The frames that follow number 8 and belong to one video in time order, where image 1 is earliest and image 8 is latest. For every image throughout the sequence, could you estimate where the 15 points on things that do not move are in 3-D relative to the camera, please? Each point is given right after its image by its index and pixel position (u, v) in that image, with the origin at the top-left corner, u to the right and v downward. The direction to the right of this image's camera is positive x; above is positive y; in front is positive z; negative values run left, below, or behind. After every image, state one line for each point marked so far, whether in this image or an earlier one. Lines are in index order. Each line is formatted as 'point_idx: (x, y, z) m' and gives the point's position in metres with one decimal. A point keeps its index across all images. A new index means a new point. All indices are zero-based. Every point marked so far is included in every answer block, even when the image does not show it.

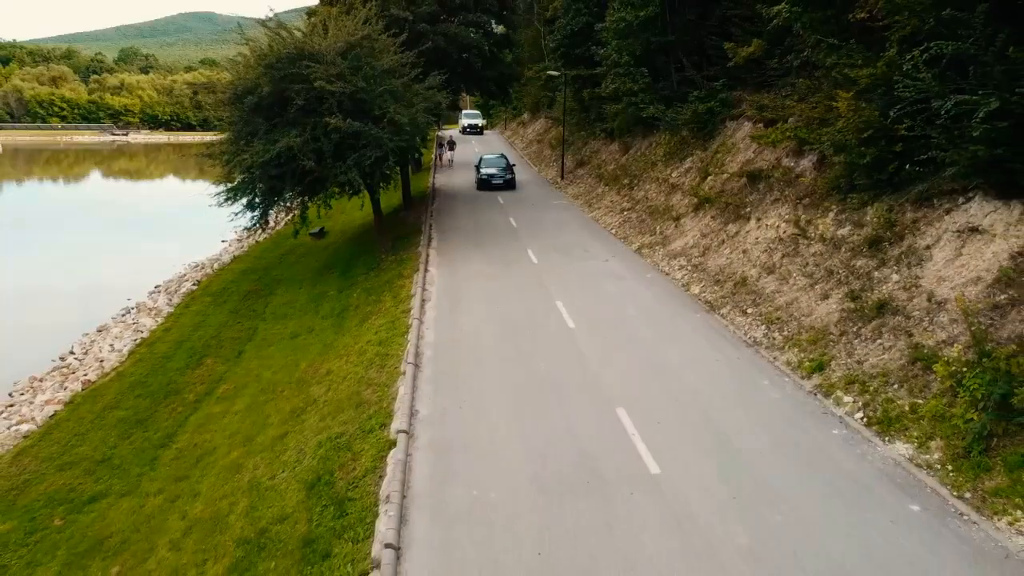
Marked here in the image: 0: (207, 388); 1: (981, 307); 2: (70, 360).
0: (-6.1, -2.0, +16.1) m
1: (+5.8, -0.2, +9.9) m
2: (-10.7, -1.7, +19.6) m
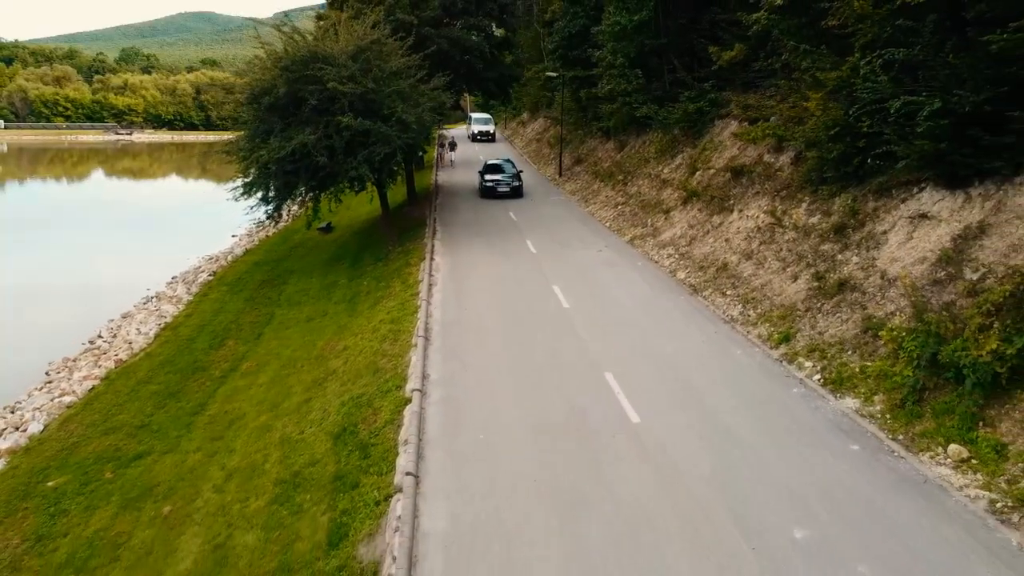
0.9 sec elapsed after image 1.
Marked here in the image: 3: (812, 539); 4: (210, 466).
0: (-6.1, -1.7, +17.5) m
1: (+5.8, +0.1, +11.3) m
2: (-10.7, -1.4, +21.0) m
3: (+2.8, -2.3, +7.4) m
4: (-4.4, -2.6, +11.9) m
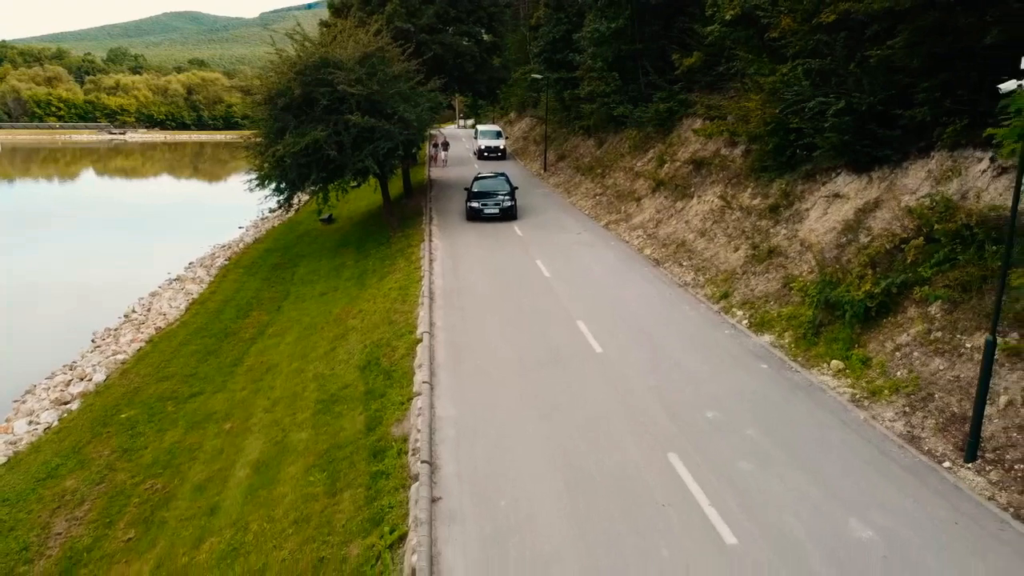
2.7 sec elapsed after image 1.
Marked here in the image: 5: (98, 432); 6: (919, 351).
0: (-6.3, -1.0, +20.2) m
1: (+5.6, +0.7, +14.2) m
2: (-11.0, -0.8, +23.6) m
3: (+2.6, -1.7, +10.3) m
4: (-4.6, -2.0, +14.6) m
5: (-7.3, -2.5, +14.2) m
6: (+5.4, -0.8, +10.7) m
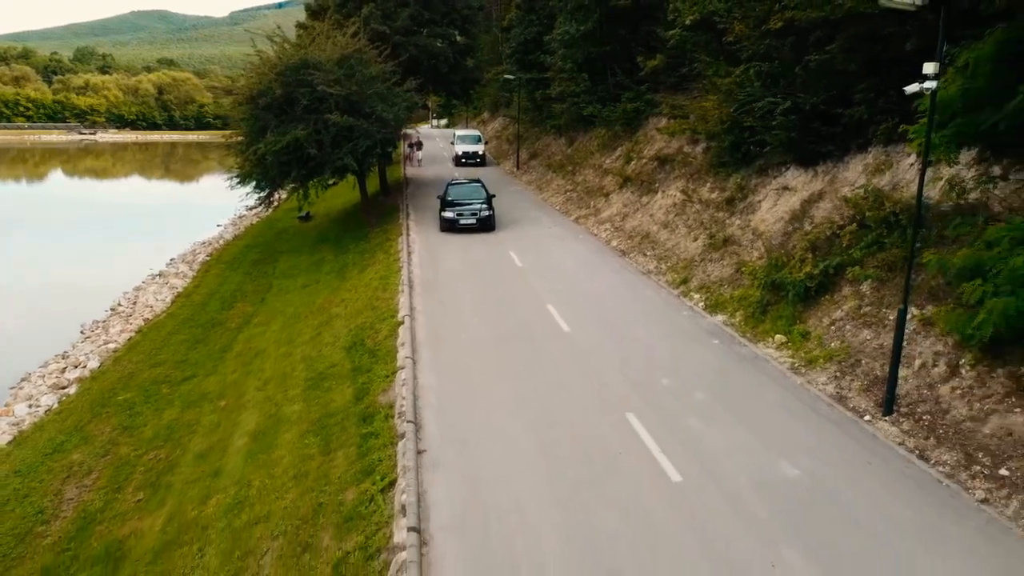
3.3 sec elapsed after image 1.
0: (-7.0, -0.8, +21.1) m
1: (+5.1, +1.0, +15.5) m
2: (-11.8, -0.6, +24.4) m
3: (+2.3, -1.4, +11.5) m
4: (-5.1, -1.7, +15.6) m
5: (-7.8, -2.3, +15.1) m
6: (+5.0, -0.5, +12.0) m
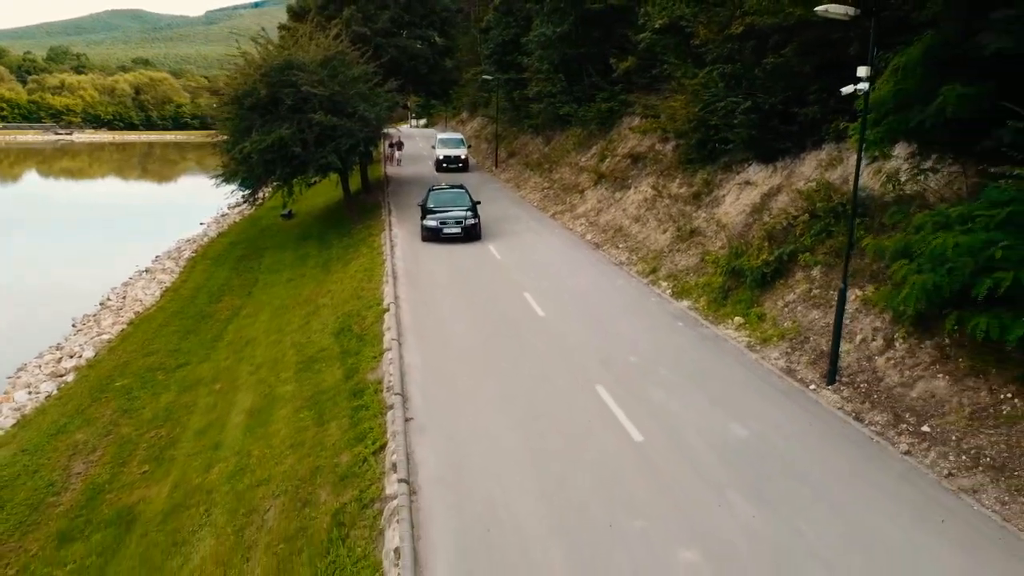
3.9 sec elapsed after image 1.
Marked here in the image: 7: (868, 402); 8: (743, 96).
0: (-7.5, -0.6, +21.9) m
1: (+4.7, +1.3, +16.6) m
2: (-12.4, -0.5, +25.1) m
3: (+2.0, -1.1, +12.5) m
4: (-5.5, -1.5, +16.4) m
5: (-8.2, -2.1, +15.9) m
6: (+4.7, -0.3, +13.1) m
7: (+4.5, -1.4, +10.2) m
8: (+5.0, +4.1, +17.4) m
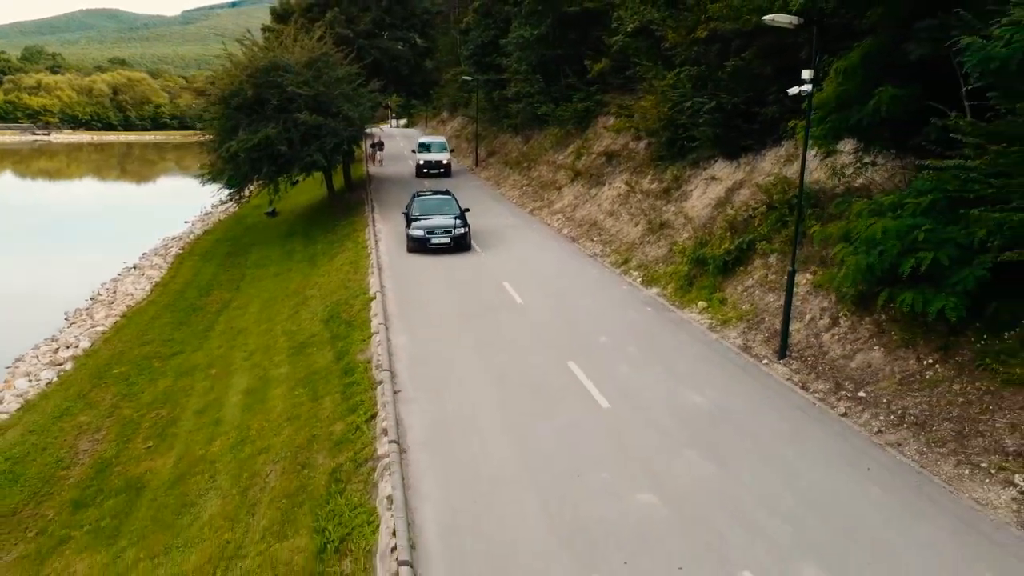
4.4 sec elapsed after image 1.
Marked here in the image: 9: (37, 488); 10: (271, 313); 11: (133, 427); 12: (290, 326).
0: (-8.1, -0.5, +22.7) m
1: (+4.3, +1.5, +17.7) m
2: (-13.0, -0.3, +25.7) m
3: (+1.6, -0.9, +13.5) m
4: (-5.9, -1.3, +17.3) m
5: (-8.6, -2.0, +16.7) m
6: (+4.3, 0.0, +14.2) m
7: (+4.2, -1.2, +11.3) m
8: (+4.5, +4.4, +18.5) m
9: (-7.1, -3.0, +12.0) m
10: (-5.9, -0.6, +19.8) m
11: (-6.5, -2.4, +13.9) m
12: (-4.8, -0.8, +17.5) m
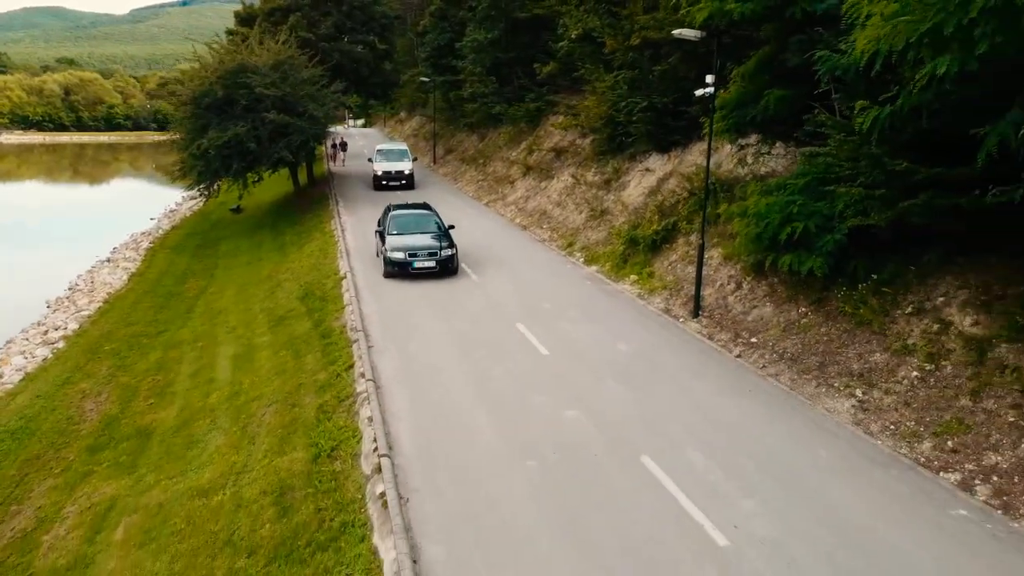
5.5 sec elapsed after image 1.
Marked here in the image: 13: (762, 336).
0: (-9.4, -0.1, +24.4) m
1: (+3.2, +2.1, +20.0) m
2: (-14.5, 0.0, +27.2) m
3: (+0.8, -0.4, +15.7) m
4: (-6.9, -0.9, +19.0) m
5: (-9.6, -1.6, +18.3) m
6: (+3.4, +0.5, +16.5) m
7: (+3.5, -0.6, +13.6) m
8: (+3.3, +4.9, +20.8) m
9: (-7.8, -2.6, +13.8) m
10: (-7.1, -0.2, +21.6) m
11: (-7.4, -2.0, +15.6) m
12: (-5.8, -0.4, +19.3) m
13: (+3.9, -0.7, +12.6) m
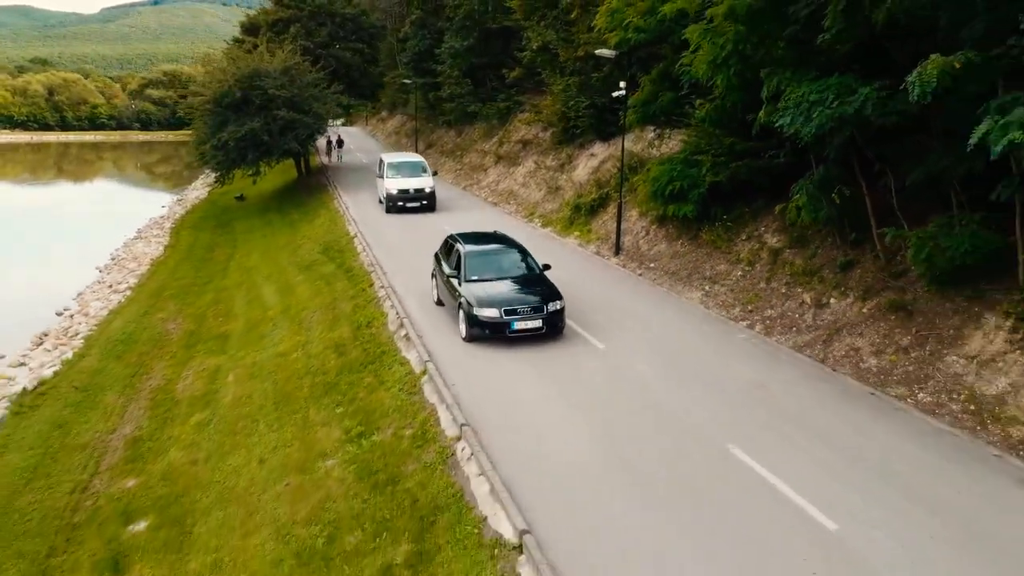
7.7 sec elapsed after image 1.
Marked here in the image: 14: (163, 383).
0: (-10.4, +1.2, +29.6) m
1: (+2.3, +3.4, +25.6) m
2: (-15.6, +1.2, +32.2) m
3: (+0.1, +0.9, +21.2) m
4: (-7.7, +0.3, +24.3) m
5: (-10.3, -0.3, +23.6) m
6: (+2.7, +1.8, +22.1) m
7: (+2.8, +0.7, +19.2) m
8: (+2.4, +6.2, +26.4) m
9: (-8.5, -1.3, +19.0) m
10: (-8.0, +1.0, +26.9) m
11: (-8.1, -0.7, +20.9) m
12: (-6.7, +0.9, +24.7) m
13: (+3.2, +0.6, +18.2) m
14: (-6.9, -1.9, +15.9) m
